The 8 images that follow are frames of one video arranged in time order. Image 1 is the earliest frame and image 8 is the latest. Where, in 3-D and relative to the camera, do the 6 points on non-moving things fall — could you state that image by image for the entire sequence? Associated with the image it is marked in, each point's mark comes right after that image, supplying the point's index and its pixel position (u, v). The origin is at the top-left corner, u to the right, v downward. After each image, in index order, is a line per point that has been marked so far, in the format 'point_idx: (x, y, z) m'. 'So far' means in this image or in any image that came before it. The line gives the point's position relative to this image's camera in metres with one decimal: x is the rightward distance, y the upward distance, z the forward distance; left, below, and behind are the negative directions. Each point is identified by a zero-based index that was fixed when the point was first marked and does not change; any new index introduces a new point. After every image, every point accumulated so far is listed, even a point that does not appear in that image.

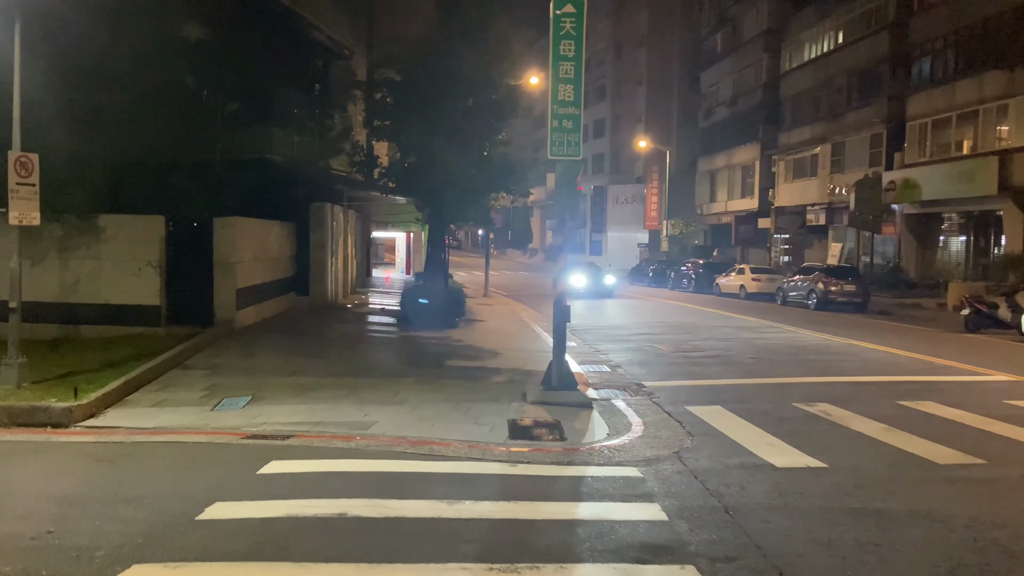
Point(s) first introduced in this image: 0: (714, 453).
0: (+1.9, -1.5, +7.2) m
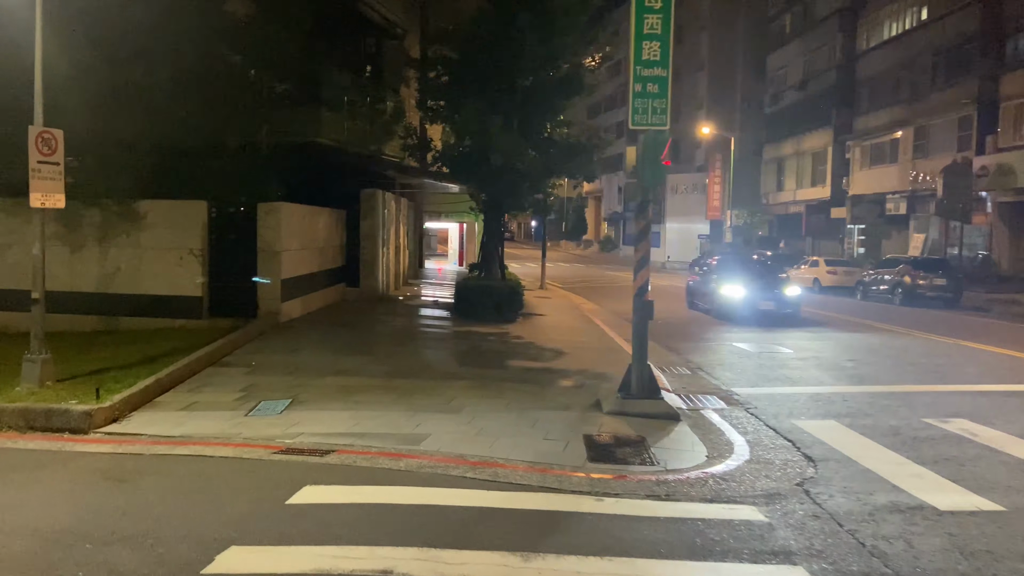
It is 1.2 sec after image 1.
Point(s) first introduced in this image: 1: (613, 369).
0: (+2.5, -1.5, +5.7) m
1: (+1.4, -1.1, +10.6) m
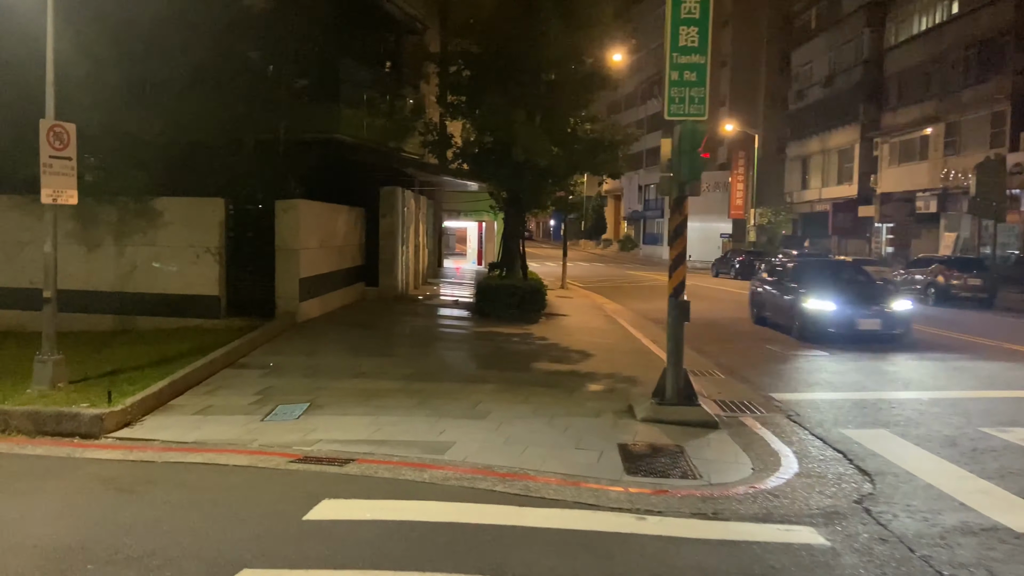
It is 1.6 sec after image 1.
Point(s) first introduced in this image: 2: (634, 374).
0: (+2.7, -1.5, +5.2) m
1: (+1.7, -1.1, +10.1) m
2: (+1.6, -1.1, +10.0) m
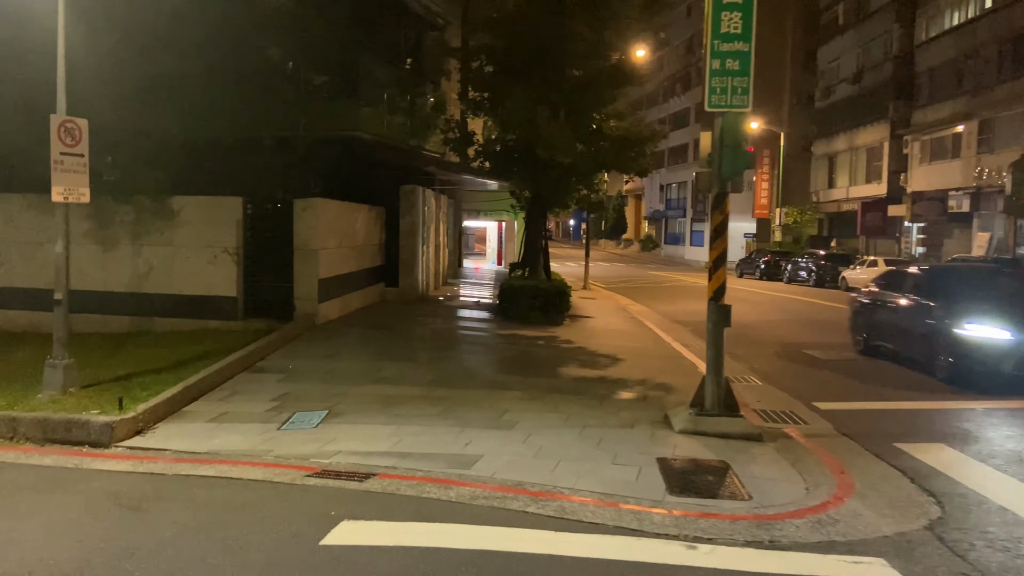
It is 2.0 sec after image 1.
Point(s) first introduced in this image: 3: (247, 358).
0: (+3.0, -1.5, +4.7) m
1: (+2.0, -1.1, +9.6) m
2: (+1.9, -1.2, +9.6) m
3: (-3.5, -0.9, +10.3) m
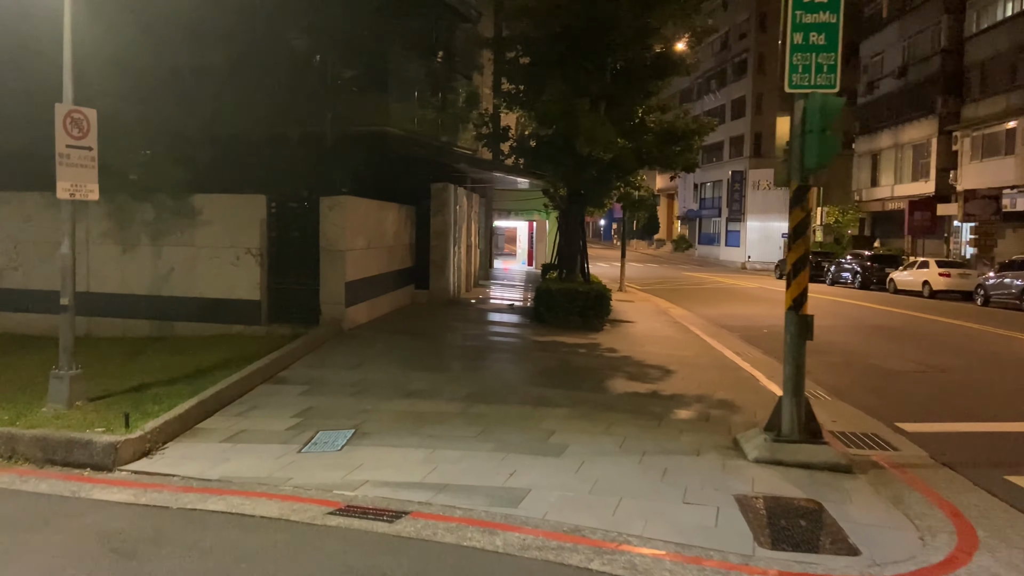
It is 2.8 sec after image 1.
0: (+3.3, -1.6, +3.8) m
1: (+2.5, -1.2, +8.7) m
2: (+2.4, -1.2, +8.6) m
3: (-3.0, -1.0, +9.5) m
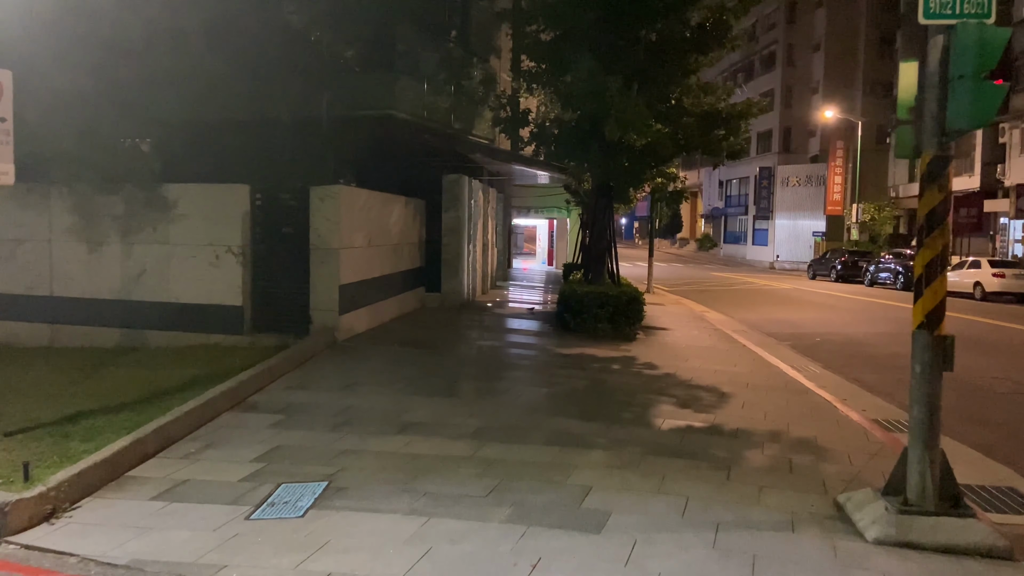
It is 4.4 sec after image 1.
0: (+3.3, -1.7, +1.9) m
1: (+2.7, -1.3, +6.9) m
2: (+2.6, -1.3, +6.8) m
3: (-2.8, -1.0, +7.9) m
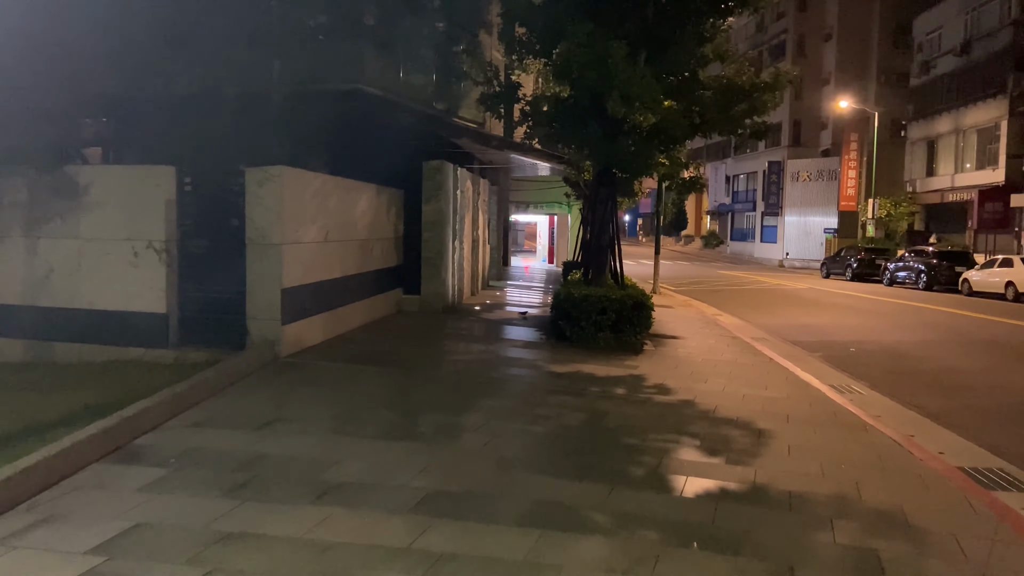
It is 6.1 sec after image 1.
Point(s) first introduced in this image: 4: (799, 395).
0: (+3.1, -1.7, 0.0) m
1: (+2.5, -1.3, +4.9) m
2: (+2.4, -1.3, +4.9) m
3: (-3.0, -1.1, +5.9) m
4: (+3.1, -1.1, +8.3) m
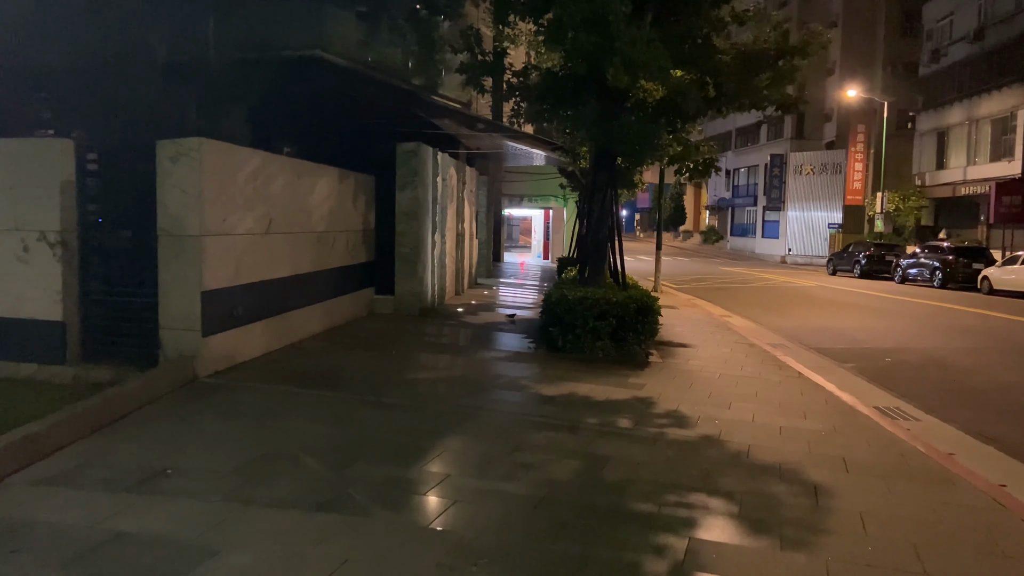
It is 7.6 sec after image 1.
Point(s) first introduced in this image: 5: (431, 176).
0: (+2.9, -1.8, -1.7) m
1: (+2.3, -1.4, +3.3) m
2: (+2.2, -1.4, +3.2) m
3: (-3.2, -1.1, +4.2) m
4: (+2.9, -1.2, +6.6) m
5: (-1.4, +1.9, +13.0) m
